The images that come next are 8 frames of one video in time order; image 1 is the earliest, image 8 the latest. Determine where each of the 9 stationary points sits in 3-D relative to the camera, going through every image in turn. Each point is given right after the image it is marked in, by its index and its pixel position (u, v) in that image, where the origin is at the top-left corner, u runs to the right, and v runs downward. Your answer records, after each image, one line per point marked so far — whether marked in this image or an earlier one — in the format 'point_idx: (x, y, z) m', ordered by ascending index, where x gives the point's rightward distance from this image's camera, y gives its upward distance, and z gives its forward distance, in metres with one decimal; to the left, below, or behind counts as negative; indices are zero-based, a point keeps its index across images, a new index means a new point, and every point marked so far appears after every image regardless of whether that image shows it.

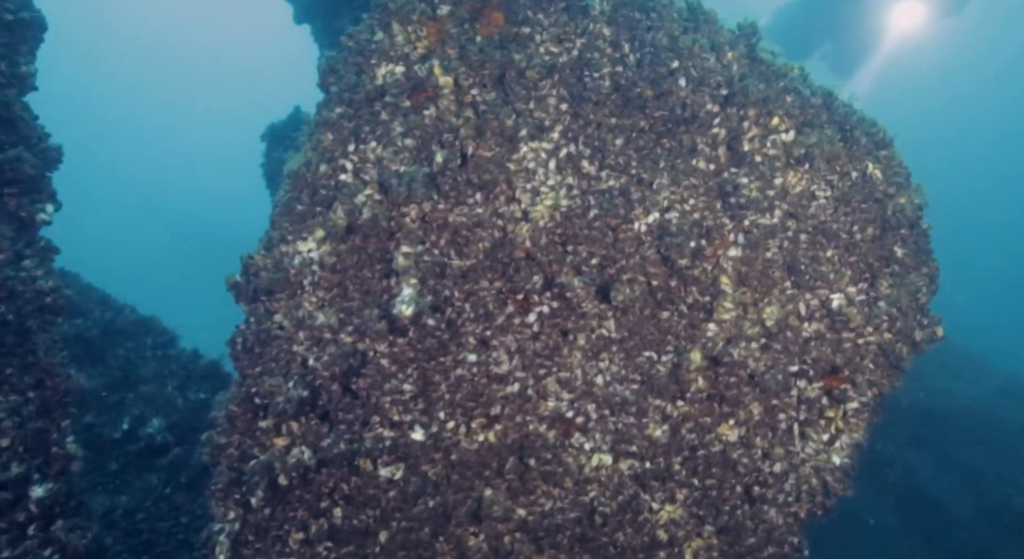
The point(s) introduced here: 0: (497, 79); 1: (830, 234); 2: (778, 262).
0: (-0.2, +2.1, +6.5) m
1: (+3.4, +0.5, +6.6) m
2: (+2.8, +0.2, +6.7) m
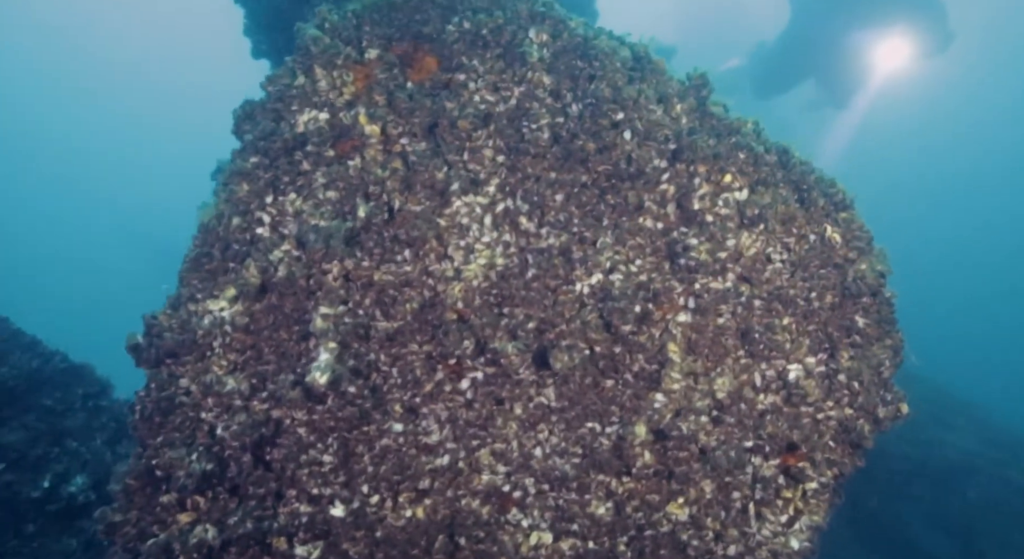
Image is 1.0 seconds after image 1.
0: (-0.8, +1.4, +6.0) m
1: (+2.7, -0.2, +6.1) m
2: (+2.2, -0.5, +6.2) m
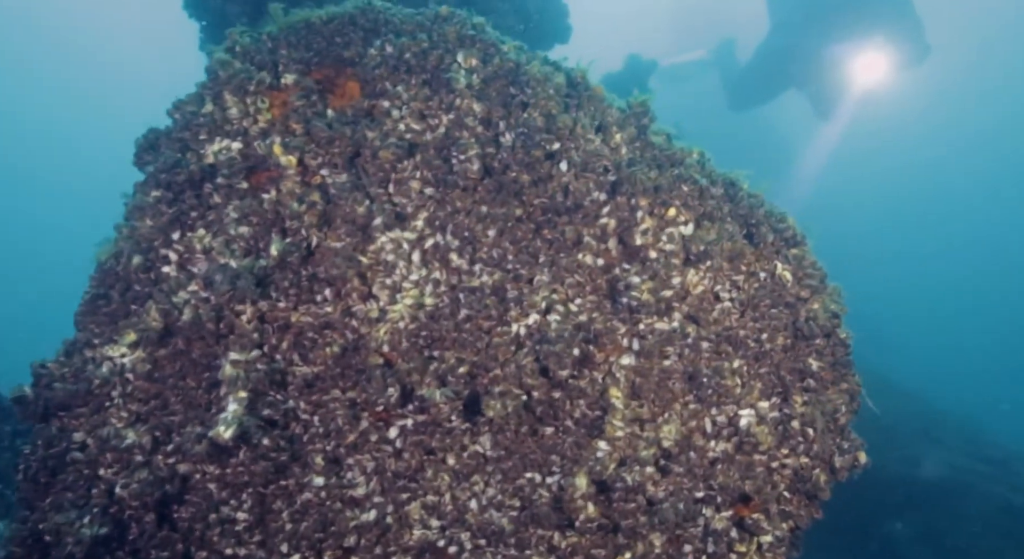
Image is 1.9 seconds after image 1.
0: (-1.5, +1.1, +5.6) m
1: (+2.0, -0.6, +5.7) m
2: (+1.5, -0.8, +5.8) m
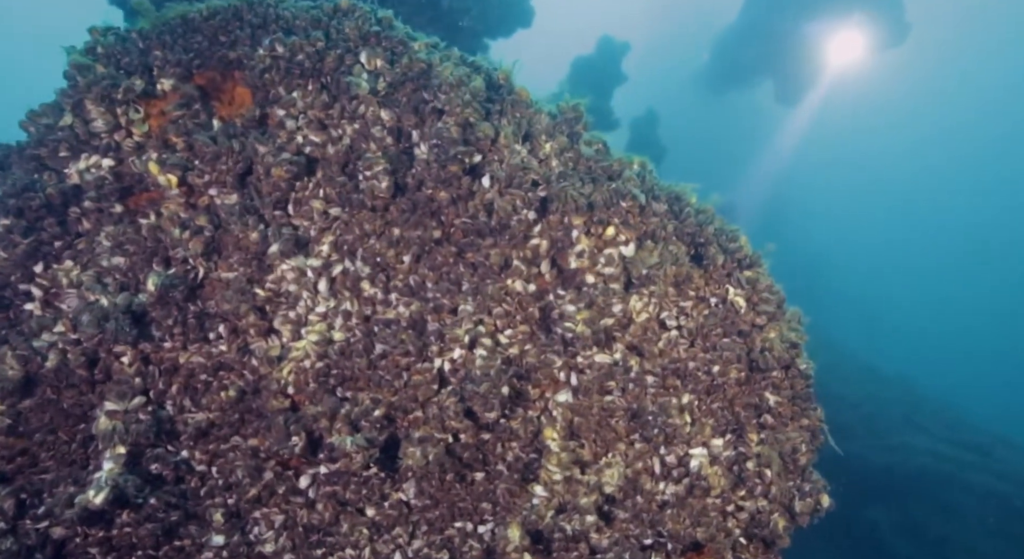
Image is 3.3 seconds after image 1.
0: (-2.1, +0.8, +4.9) m
1: (+1.4, -0.8, +5.1) m
2: (+0.9, -1.1, +5.2) m
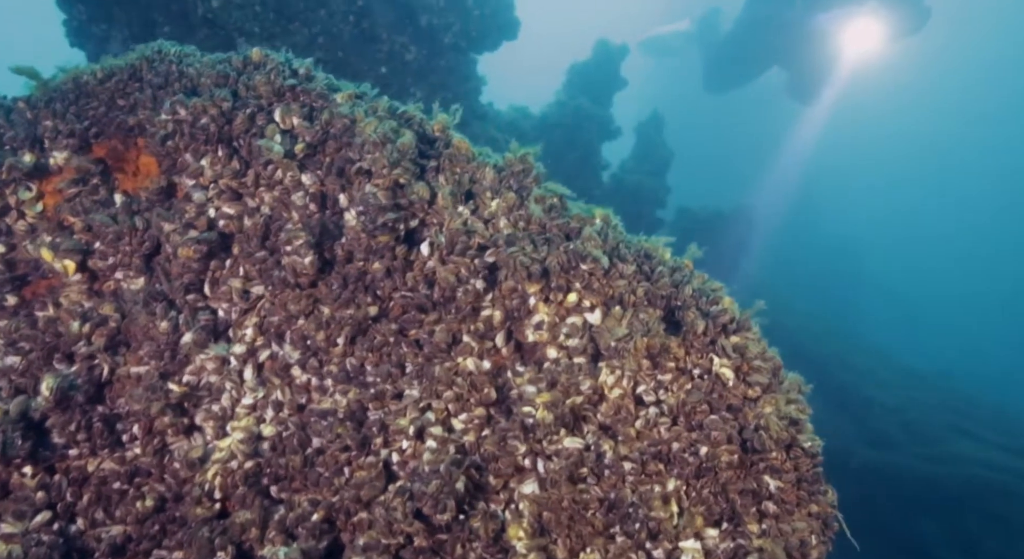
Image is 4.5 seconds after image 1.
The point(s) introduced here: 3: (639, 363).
0: (-2.5, +0.1, +4.3) m
1: (+1.1, -1.3, +4.4) m
2: (+0.6, -1.6, +4.5) m
3: (+0.9, -0.5, +4.4) m
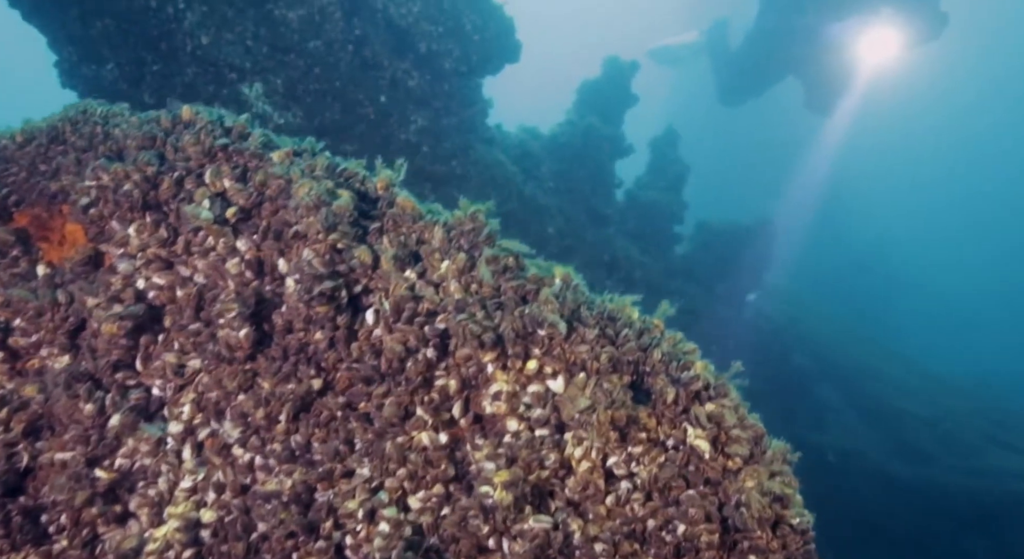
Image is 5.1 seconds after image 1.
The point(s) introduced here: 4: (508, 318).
0: (-2.8, -0.3, +4.0) m
1: (+0.8, -1.7, +4.0) m
2: (+0.3, -2.0, +4.1) m
3: (+0.6, -0.9, +4.0) m
4: (0.0, -0.2, +4.0) m
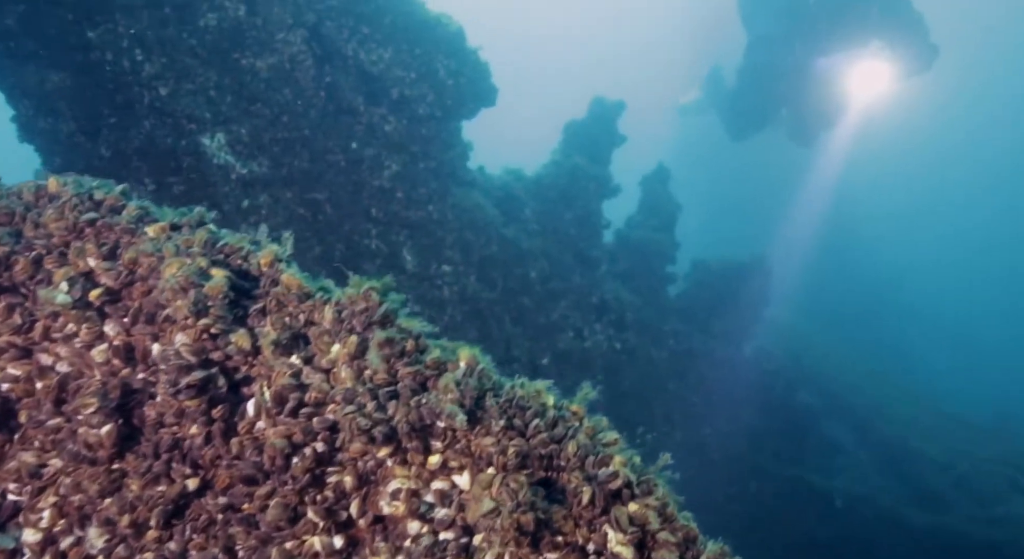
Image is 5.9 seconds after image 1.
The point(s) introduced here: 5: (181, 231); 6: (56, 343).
0: (-3.4, -0.9, +3.6) m
1: (+0.3, -2.1, +3.5) m
2: (-0.2, -2.5, +3.5) m
3: (+0.1, -1.4, +3.6) m
4: (-0.6, -0.7, +3.6) m
5: (-2.1, +0.4, +4.1) m
6: (-2.6, -0.4, +3.6) m
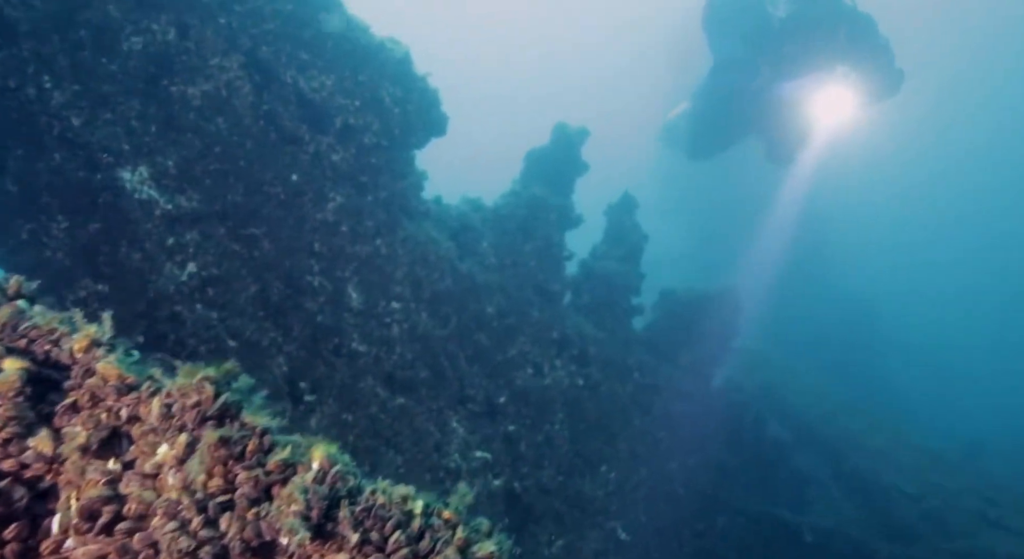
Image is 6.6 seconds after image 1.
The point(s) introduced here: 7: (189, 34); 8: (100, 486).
0: (-4.1, -1.3, +2.9) m
1: (-0.4, -2.5, +3.0) m
2: (-0.9, -2.9, +3.0) m
3: (-0.6, -1.8, +3.0) m
4: (-1.3, -1.2, +3.1) m
5: (-2.7, -0.1, +3.5) m
6: (-3.2, -0.8, +3.0) m
7: (-5.2, +4.0, +10.2) m
8: (-1.9, -1.0, +3.1) m
